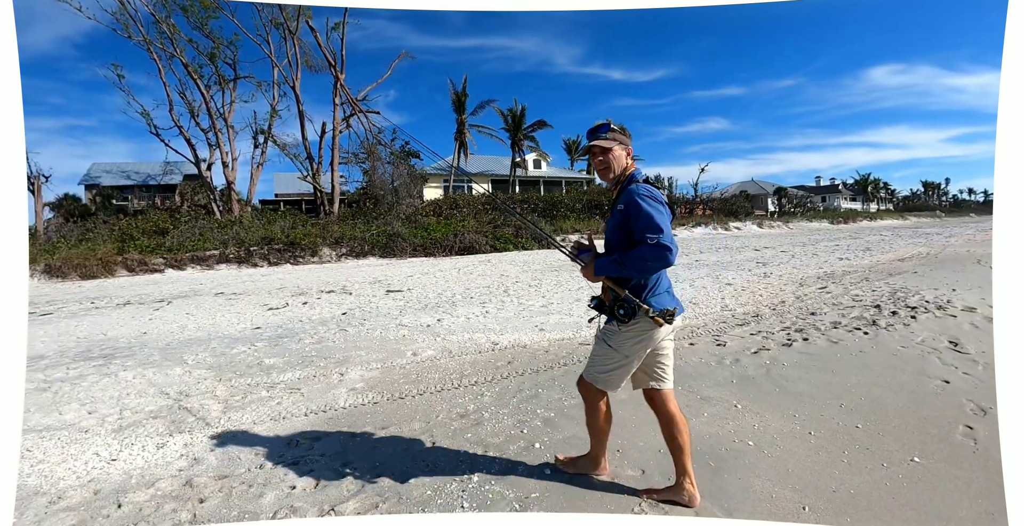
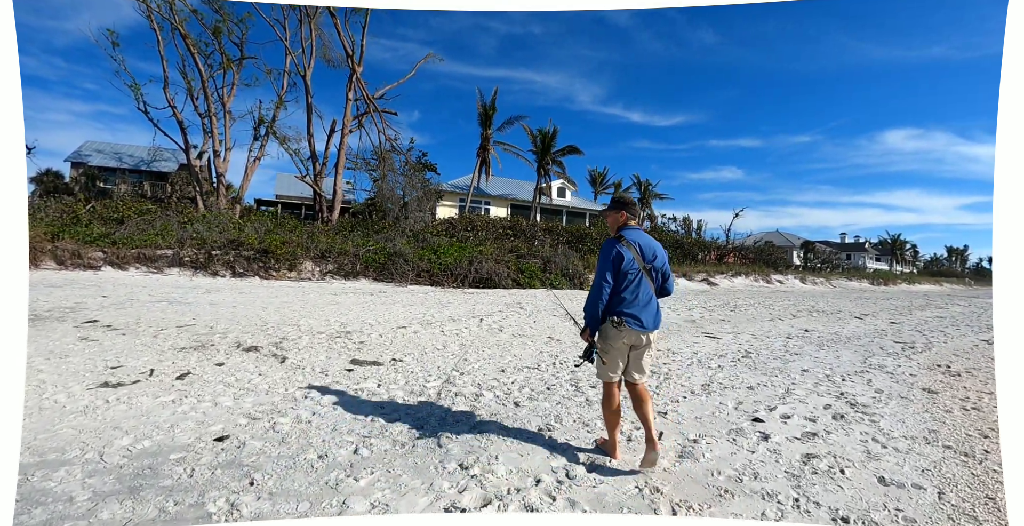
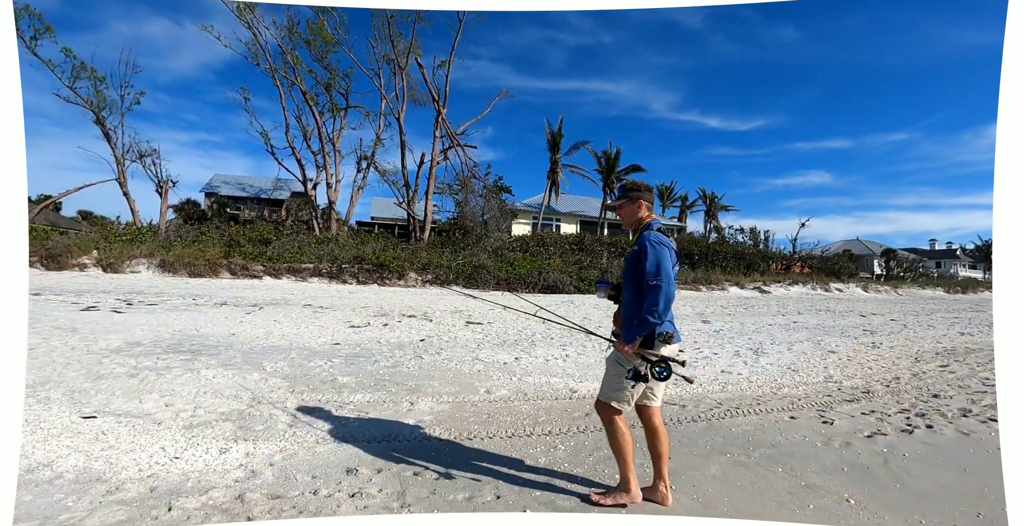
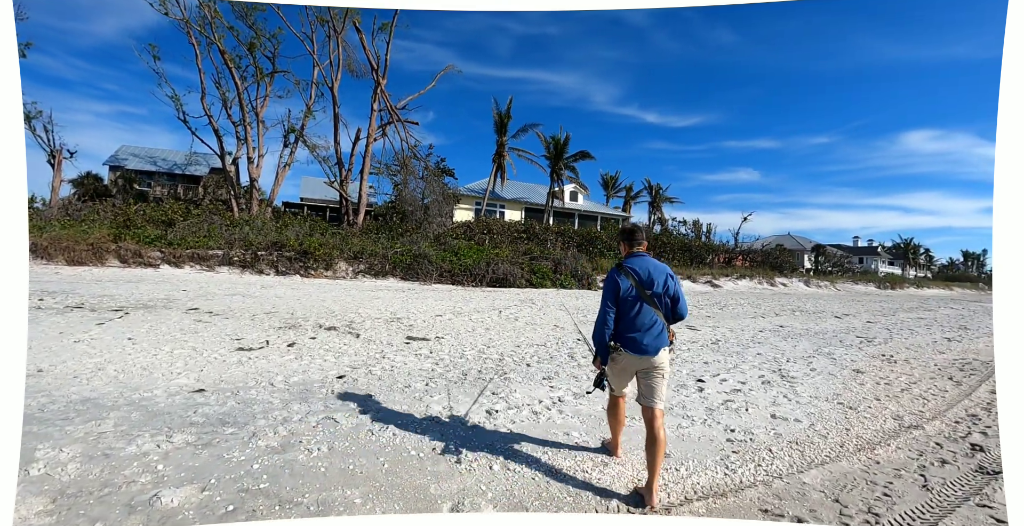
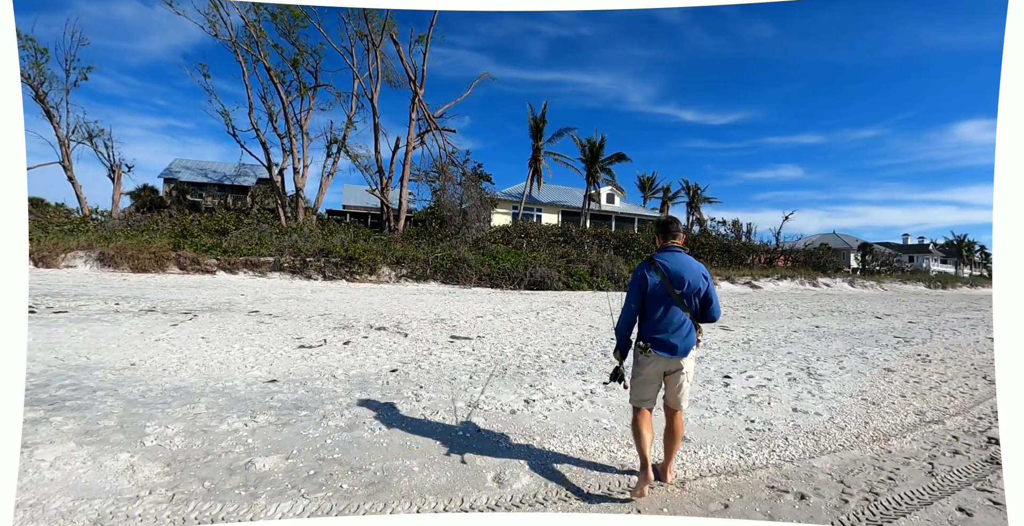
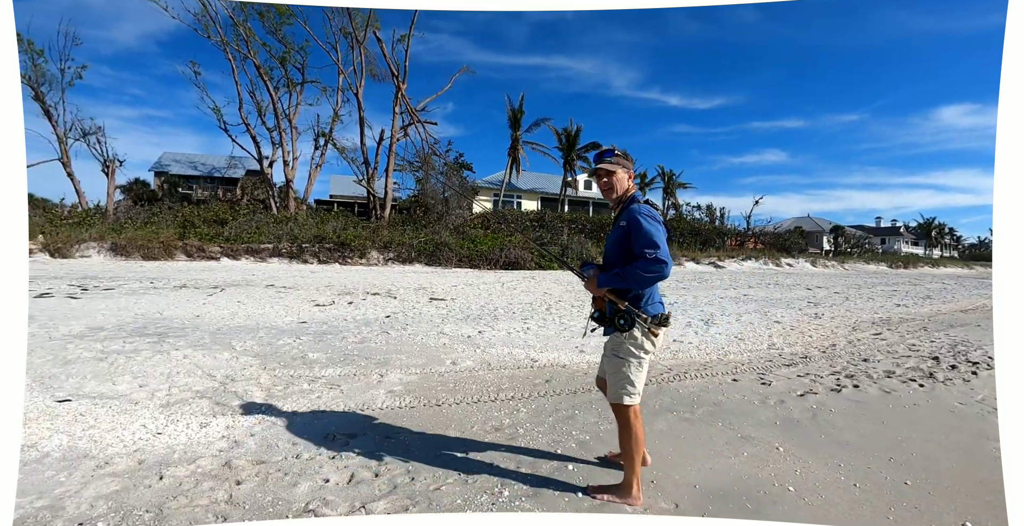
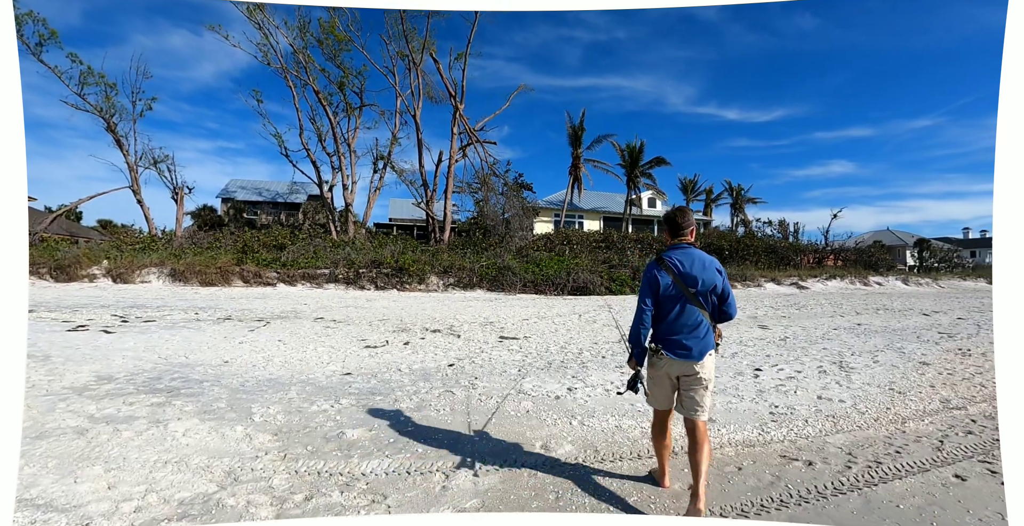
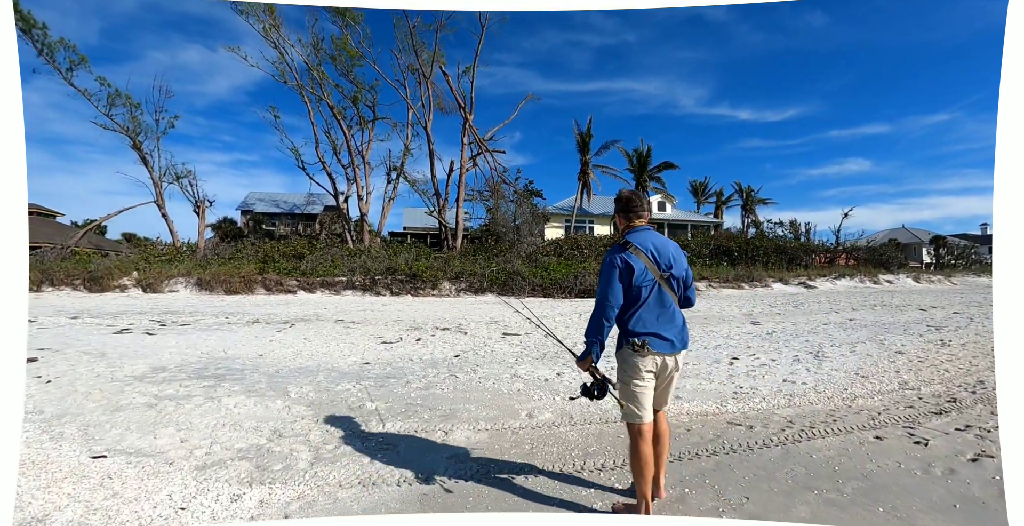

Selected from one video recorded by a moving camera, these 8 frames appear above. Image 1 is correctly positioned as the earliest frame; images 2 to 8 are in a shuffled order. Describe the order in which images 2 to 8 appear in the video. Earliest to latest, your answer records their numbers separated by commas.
6, 3, 8, 7, 5, 4, 2
